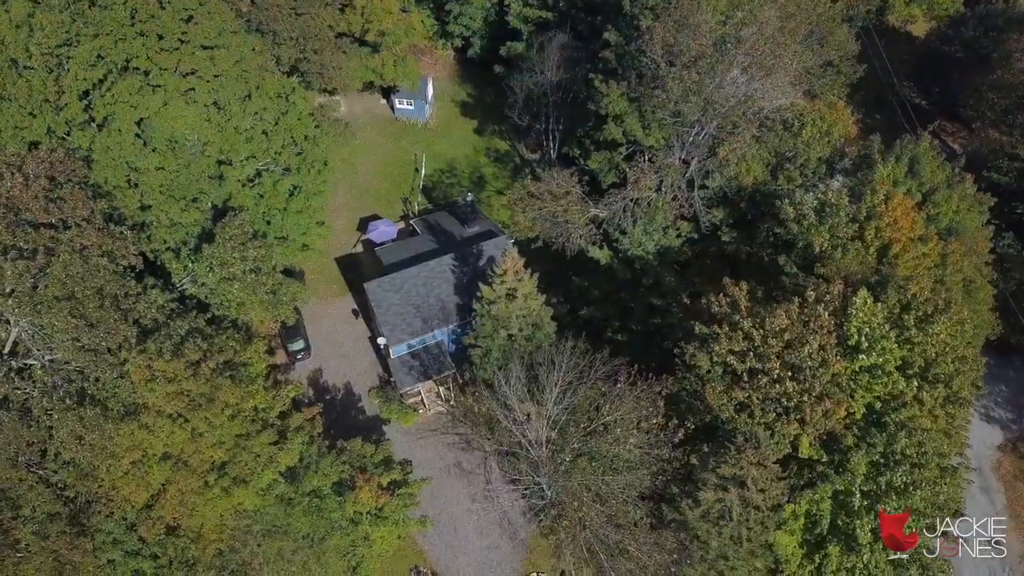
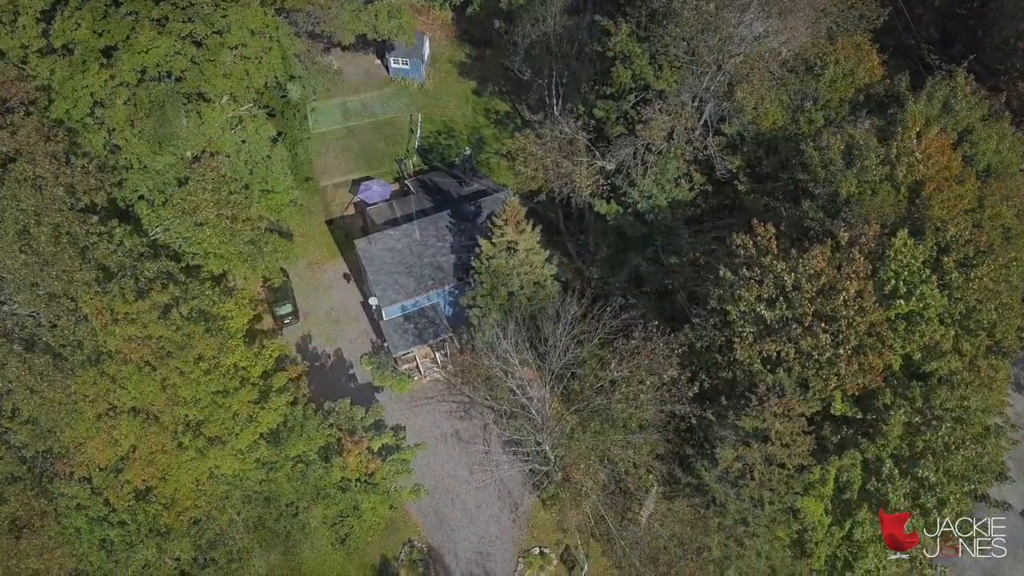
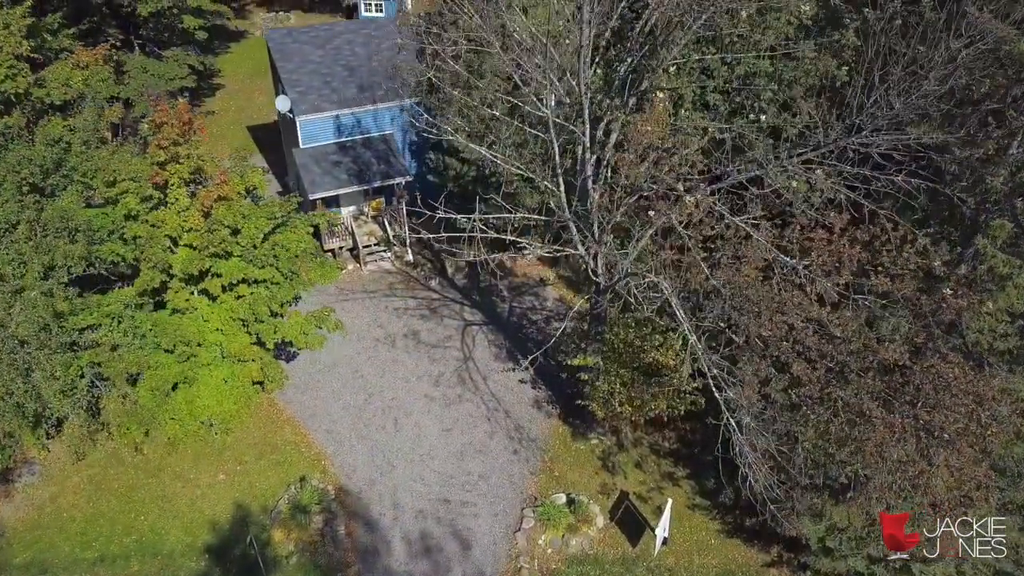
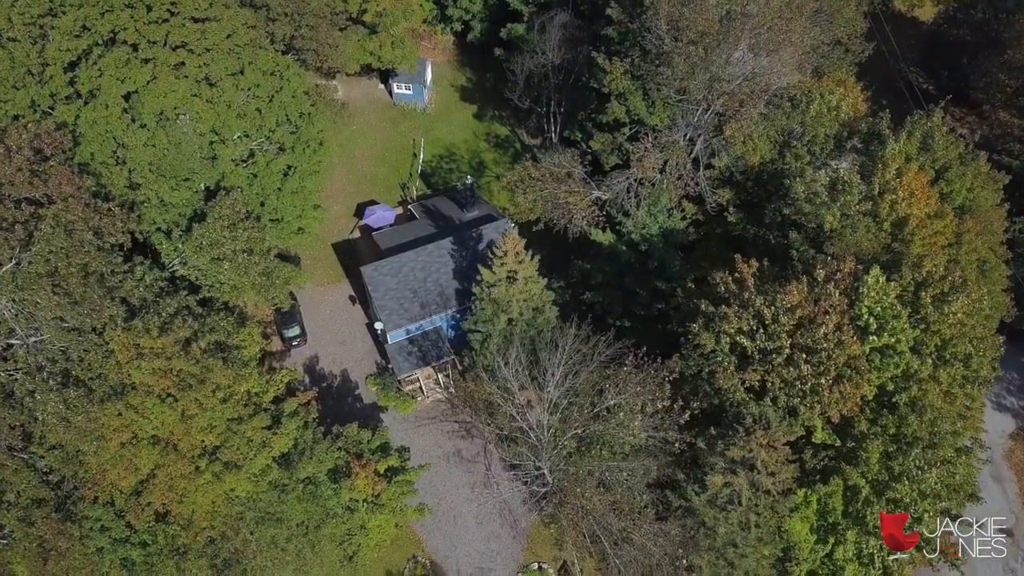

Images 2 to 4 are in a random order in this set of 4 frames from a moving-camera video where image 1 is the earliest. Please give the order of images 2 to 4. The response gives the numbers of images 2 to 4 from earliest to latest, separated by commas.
4, 2, 3
